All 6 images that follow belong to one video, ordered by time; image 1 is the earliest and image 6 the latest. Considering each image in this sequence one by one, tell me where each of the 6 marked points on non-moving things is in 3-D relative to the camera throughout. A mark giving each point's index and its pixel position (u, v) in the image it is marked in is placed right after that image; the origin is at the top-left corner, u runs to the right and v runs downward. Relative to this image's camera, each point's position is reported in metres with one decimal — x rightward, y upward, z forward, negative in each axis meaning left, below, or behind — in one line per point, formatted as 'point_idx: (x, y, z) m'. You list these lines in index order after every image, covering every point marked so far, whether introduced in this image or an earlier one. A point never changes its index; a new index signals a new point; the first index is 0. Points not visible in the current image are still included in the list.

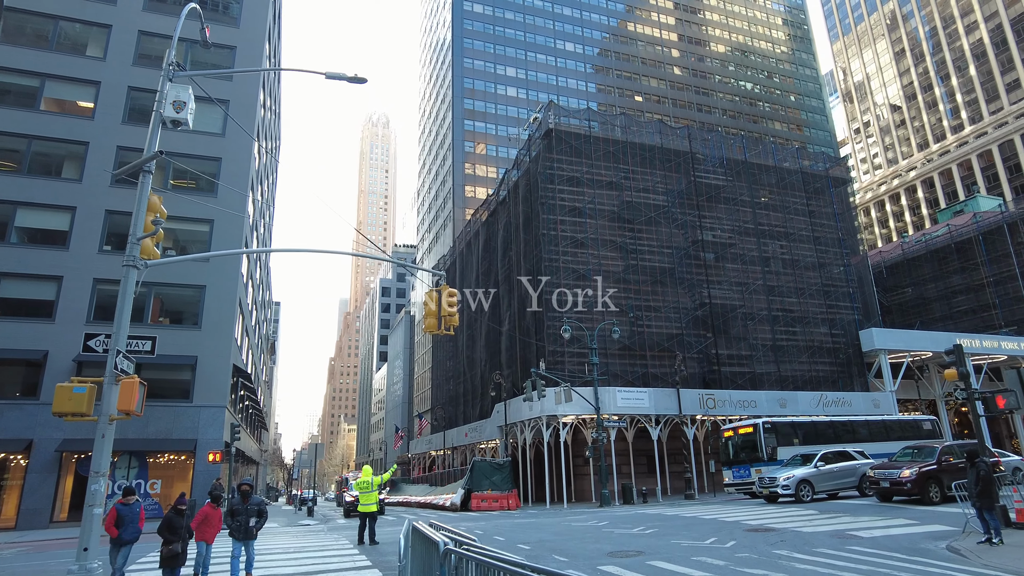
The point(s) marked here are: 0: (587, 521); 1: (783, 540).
0: (+2.4, -7.1, +19.6) m
1: (+5.7, -5.3, +13.3) m
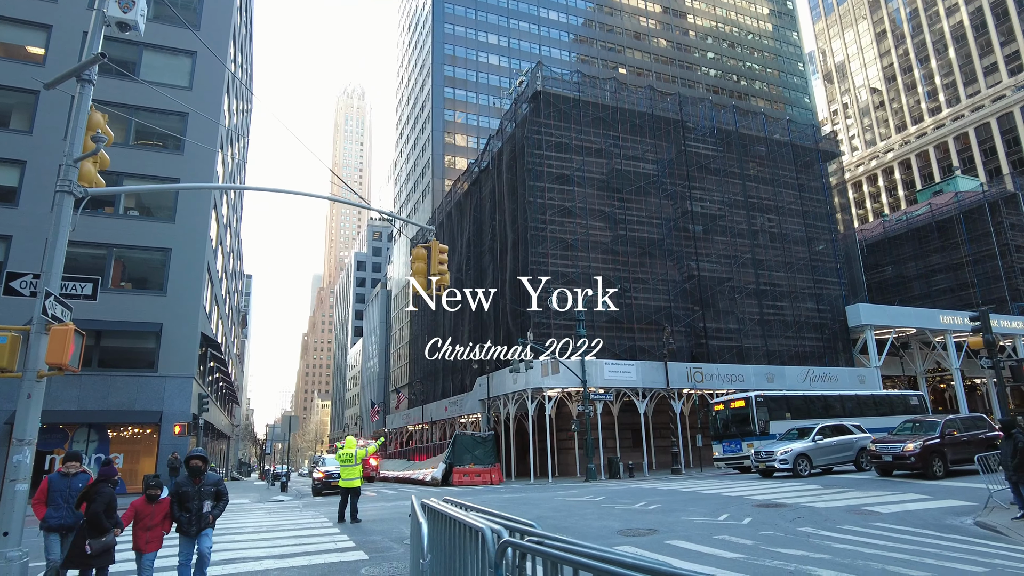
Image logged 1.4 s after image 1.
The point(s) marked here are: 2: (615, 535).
0: (+2.1, -6.0, +18.6) m
1: (+5.6, -4.5, +12.4) m
2: (+1.7, -4.1, +10.6) m
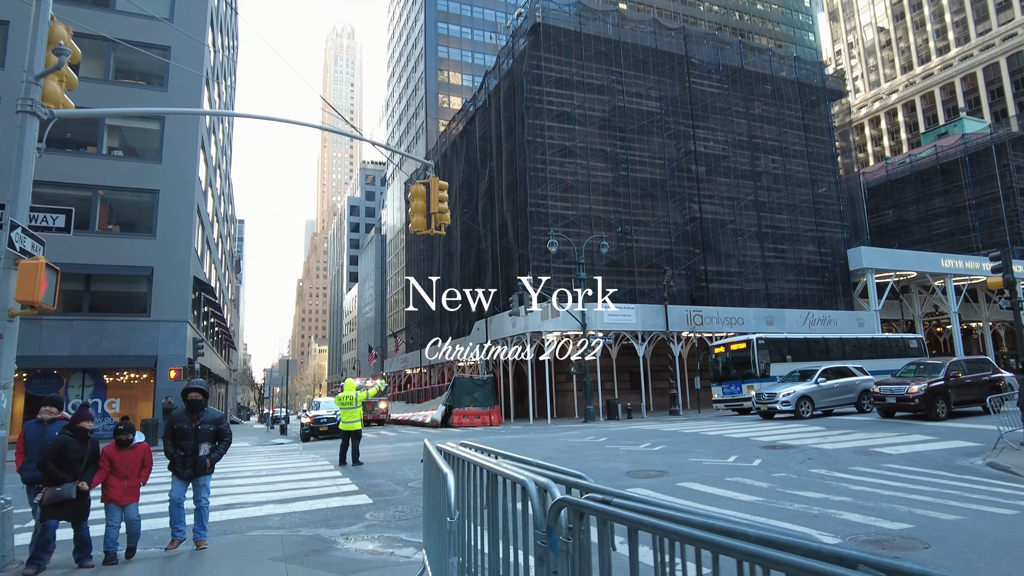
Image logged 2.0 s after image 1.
0: (+2.1, -4.3, +18.5) m
1: (+5.7, -3.3, +12.2) m
2: (+1.8, -3.1, +10.3) m
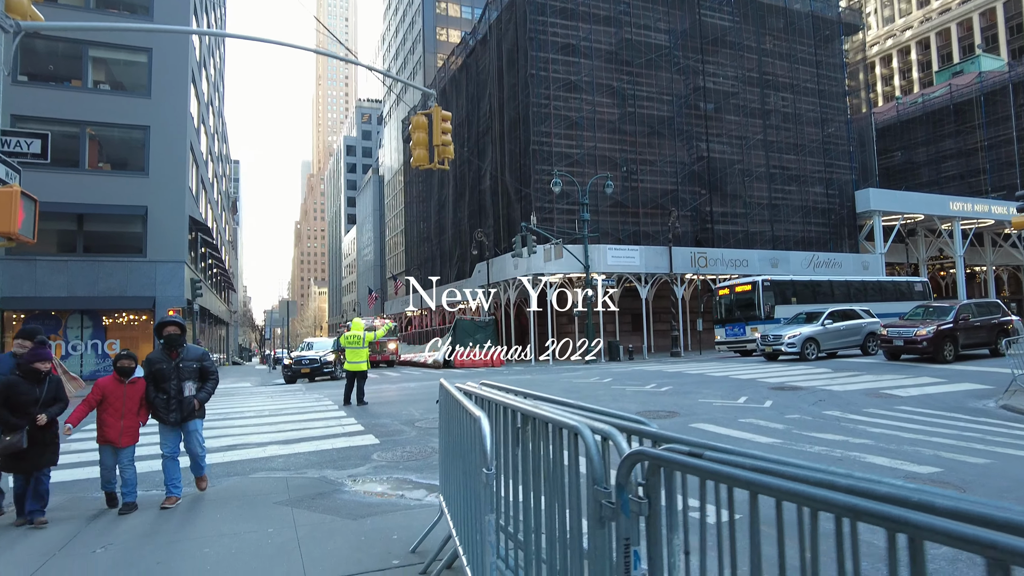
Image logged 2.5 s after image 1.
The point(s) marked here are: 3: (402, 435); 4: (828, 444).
0: (+2.2, -2.6, +18.4) m
1: (+5.9, -2.1, +12.1) m
2: (+2.0, -2.1, +10.1) m
3: (-1.6, -2.1, +9.0) m
4: (+3.9, -1.9, +7.8) m
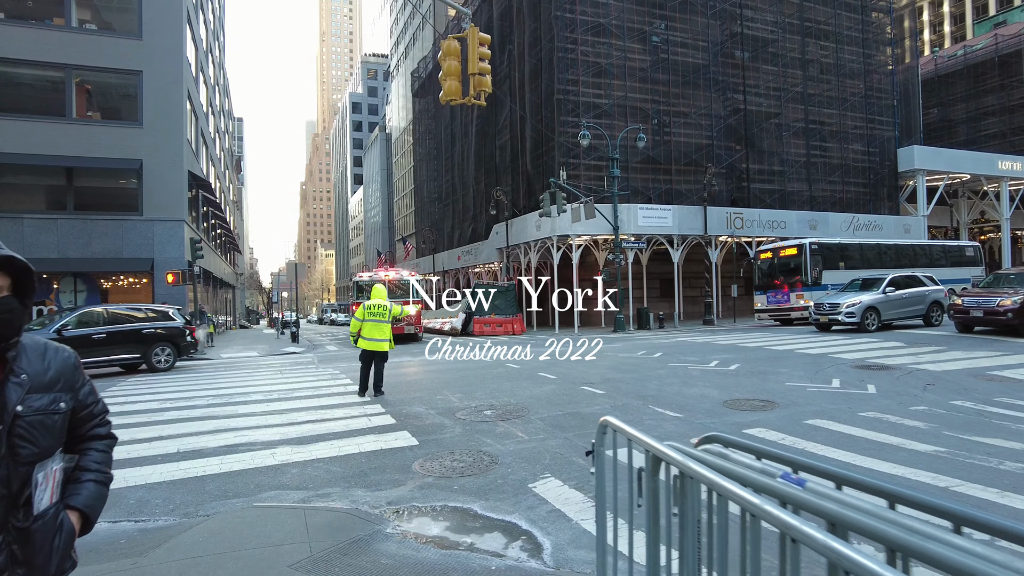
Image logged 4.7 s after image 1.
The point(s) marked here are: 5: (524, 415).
0: (+3.1, -1.6, +16.6) m
1: (+6.7, -1.5, +10.2) m
2: (+2.8, -1.6, +8.3) m
3: (-0.8, -1.6, +7.2) m
4: (+4.6, -1.5, +5.9) m
5: (+0.1, -1.6, +7.9) m
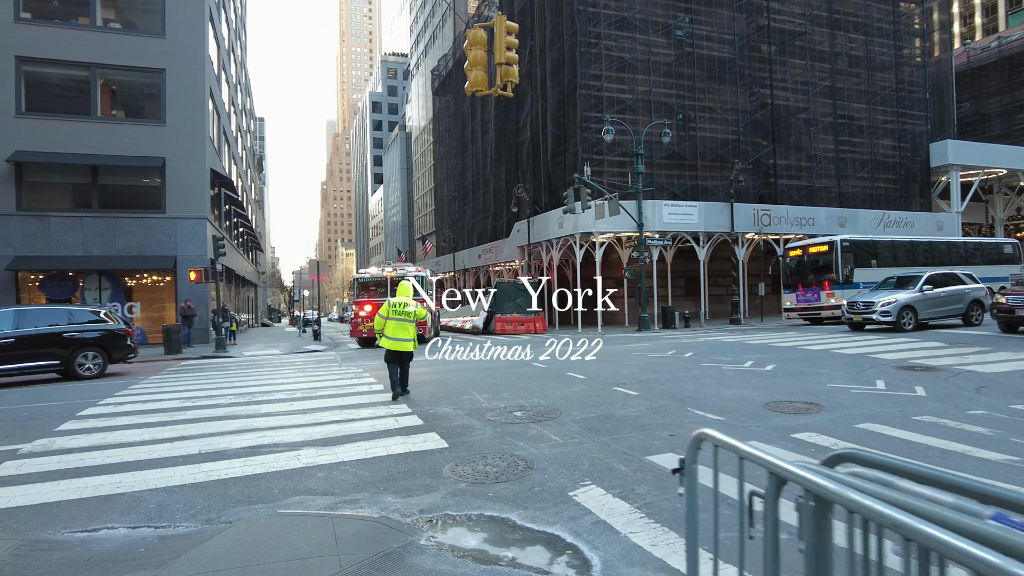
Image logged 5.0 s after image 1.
0: (+3.7, -1.6, +16.1) m
1: (+7.1, -1.5, +9.6) m
2: (+3.2, -1.5, +7.9) m
3: (-0.4, -1.6, +6.9) m
4: (+5.0, -1.5, +5.4) m
5: (+0.5, -1.5, +7.5) m
